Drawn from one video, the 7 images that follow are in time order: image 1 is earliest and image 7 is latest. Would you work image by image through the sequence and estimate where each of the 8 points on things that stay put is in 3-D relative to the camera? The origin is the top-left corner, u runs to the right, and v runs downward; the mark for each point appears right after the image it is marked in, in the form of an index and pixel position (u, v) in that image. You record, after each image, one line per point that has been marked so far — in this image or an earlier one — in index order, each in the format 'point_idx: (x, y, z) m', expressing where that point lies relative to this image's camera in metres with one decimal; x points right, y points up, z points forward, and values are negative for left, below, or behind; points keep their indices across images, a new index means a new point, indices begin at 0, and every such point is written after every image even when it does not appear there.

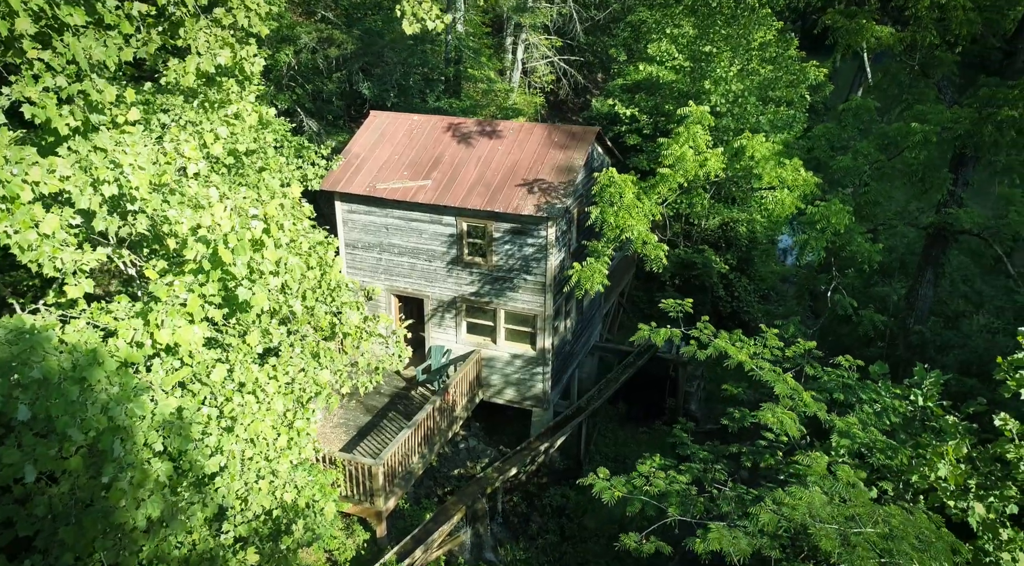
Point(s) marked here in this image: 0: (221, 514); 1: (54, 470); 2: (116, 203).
0: (-3.0, -2.4, +8.0) m
1: (-3.7, -1.5, +6.1) m
2: (-3.6, +0.8, +7.0) m
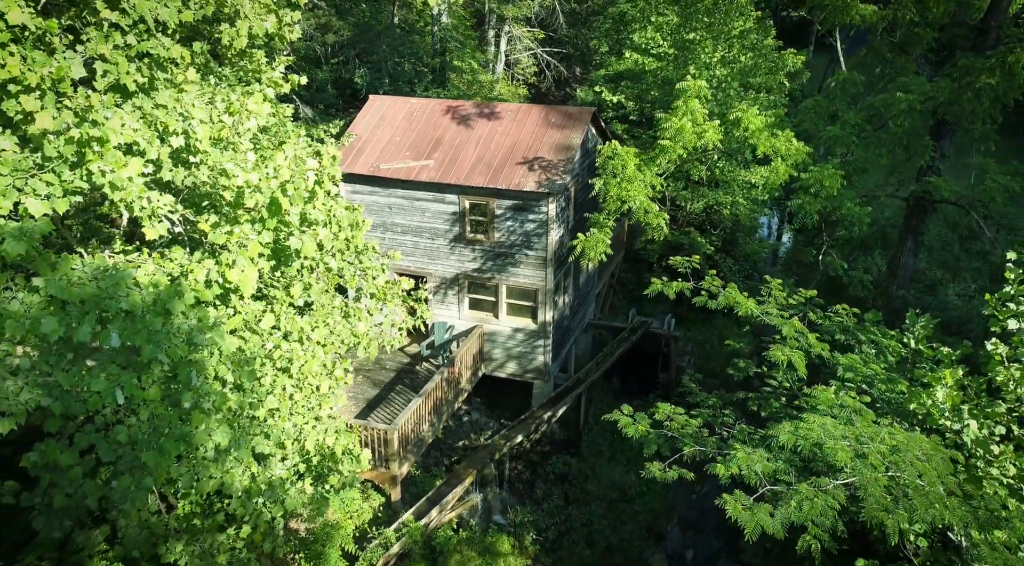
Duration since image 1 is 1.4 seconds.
0: (-2.7, -1.9, +8.6) m
1: (-3.2, -1.0, +6.6) m
2: (-3.3, +1.3, +7.5) m
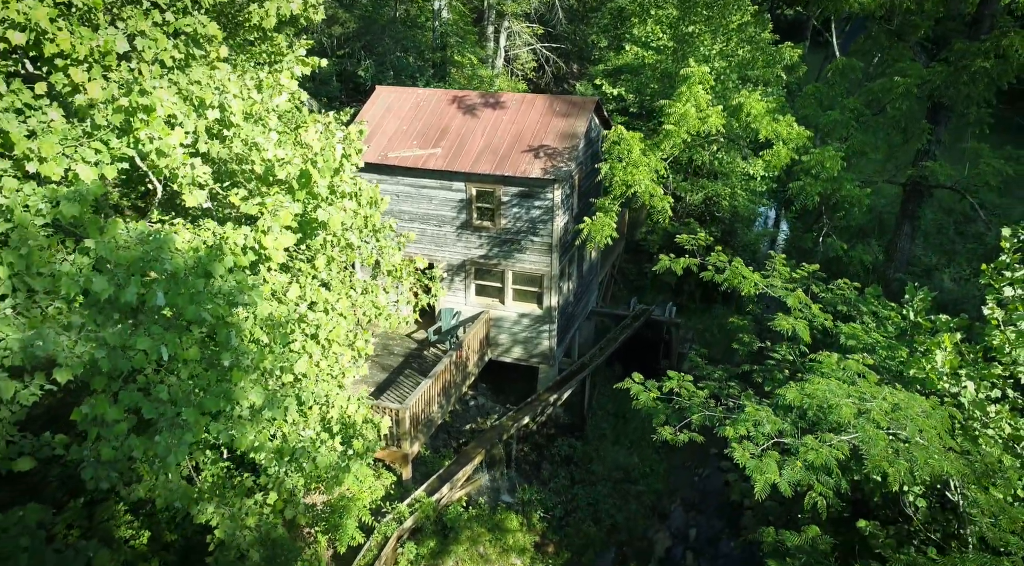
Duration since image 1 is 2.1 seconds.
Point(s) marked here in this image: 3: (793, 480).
0: (-2.5, -1.6, +8.9) m
1: (-3.0, -0.7, +6.9) m
2: (-3.1, +1.6, +7.9) m
3: (+3.0, -2.1, +8.1) m
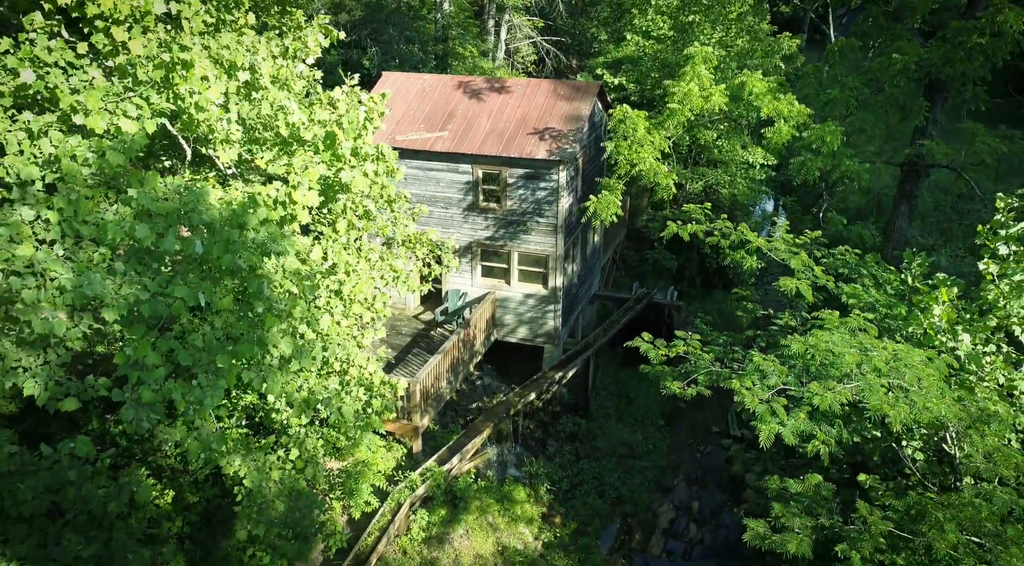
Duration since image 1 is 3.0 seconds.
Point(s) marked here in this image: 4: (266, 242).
0: (-2.3, -1.1, +9.3) m
1: (-2.8, -0.2, +7.3) m
2: (-2.9, +2.0, +8.2) m
3: (+3.2, -1.6, +8.5) m
4: (-2.4, +0.4, +7.4) m
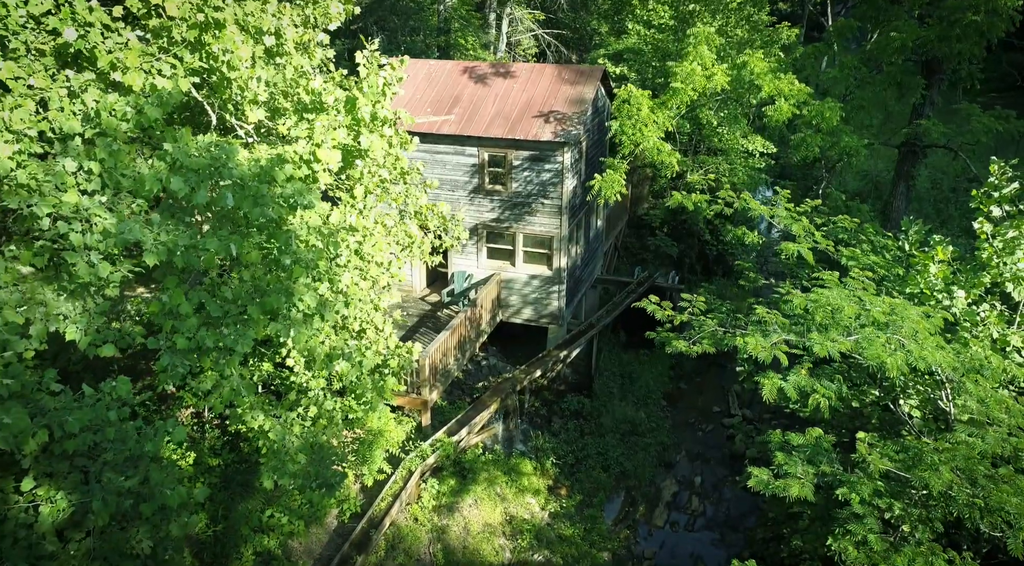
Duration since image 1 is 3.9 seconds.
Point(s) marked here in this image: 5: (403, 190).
0: (-2.1, -0.6, +9.6) m
1: (-2.7, +0.3, +7.6) m
2: (-2.7, +2.5, +8.6) m
3: (+3.3, -1.2, +8.9) m
4: (-2.2, +0.9, +7.7) m
5: (-1.5, +1.3, +10.8) m
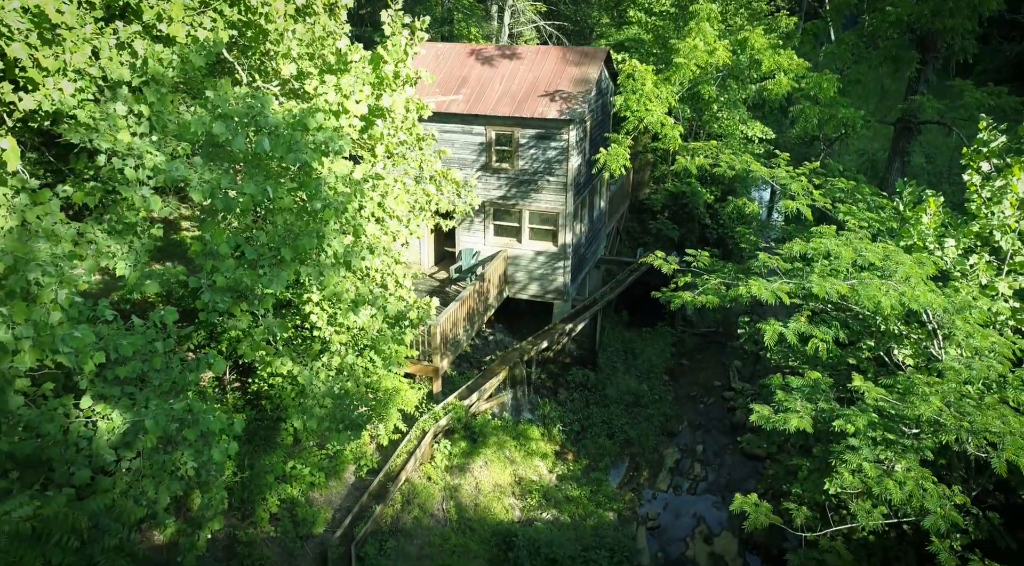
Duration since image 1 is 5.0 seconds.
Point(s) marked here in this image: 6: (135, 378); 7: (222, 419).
0: (-1.9, 0.0, +10.1) m
1: (-2.5, +0.9, +8.1) m
2: (-2.5, +3.1, +9.1) m
3: (+3.5, -0.5, +9.4) m
4: (-2.0, +1.5, +8.2) m
5: (-1.3, +1.9, +11.3) m
6: (-3.7, -0.9, +7.4) m
7: (-2.8, -1.3, +7.4) m
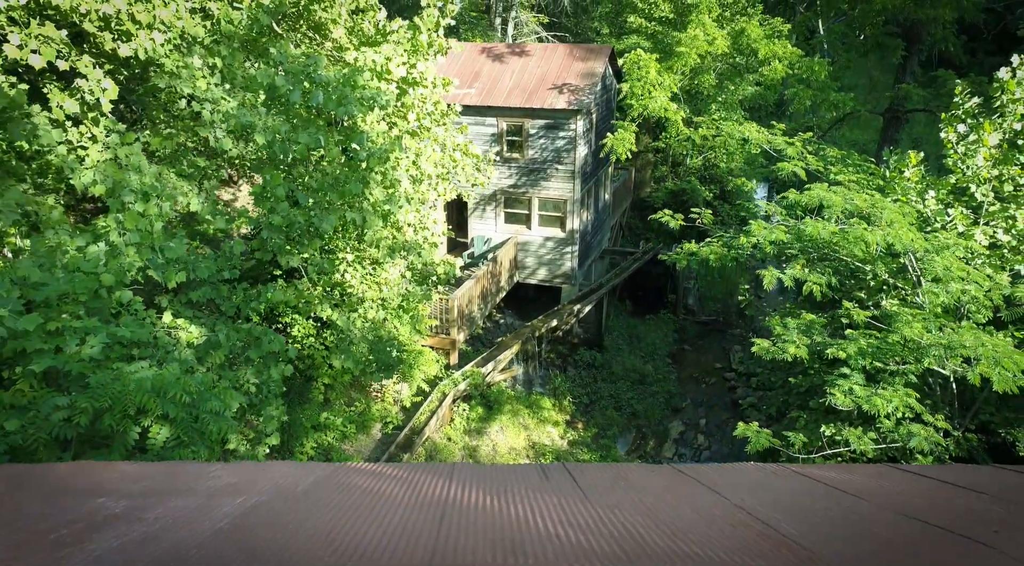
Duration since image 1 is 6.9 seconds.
0: (-1.6, +0.6, +11.1) m
1: (-2.2, +1.6, +9.1) m
2: (-2.2, +3.8, +10.1) m
3: (+3.8, +0.2, +10.4) m
4: (-1.7, +2.2, +9.2) m
5: (-1.1, +2.6, +12.3) m
6: (-3.4, -0.2, +8.4) m
7: (-2.5, -0.6, +8.4) m
